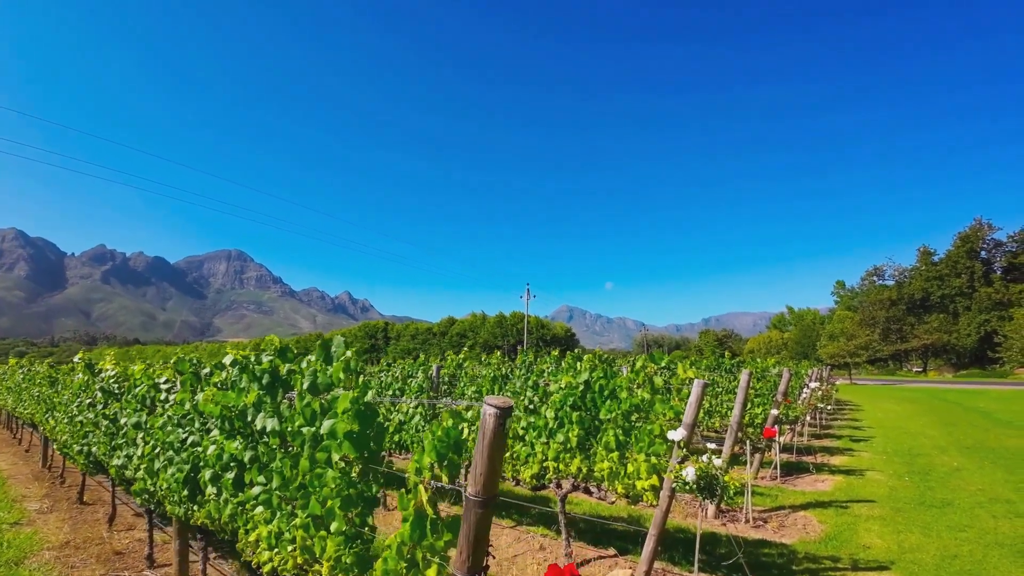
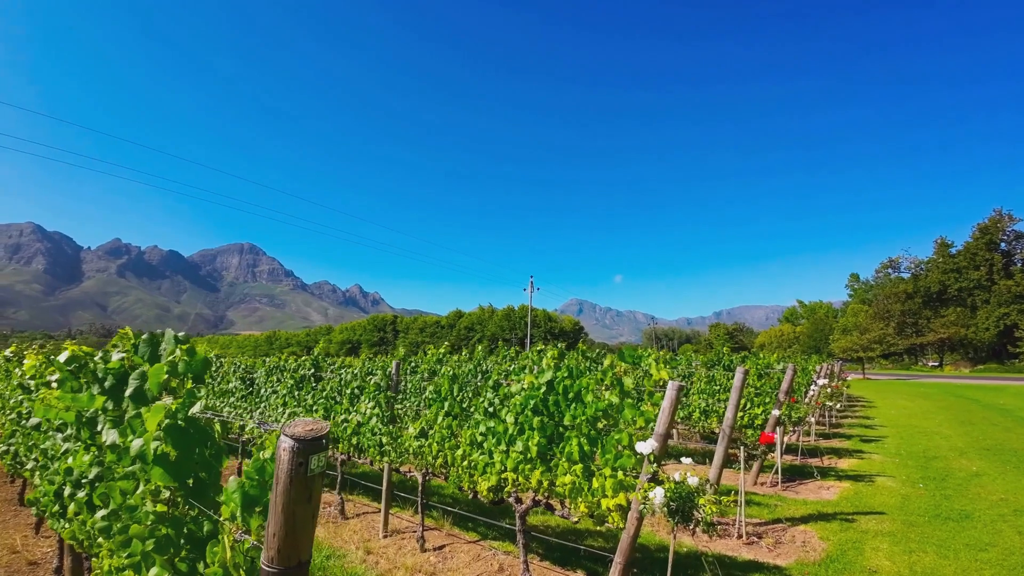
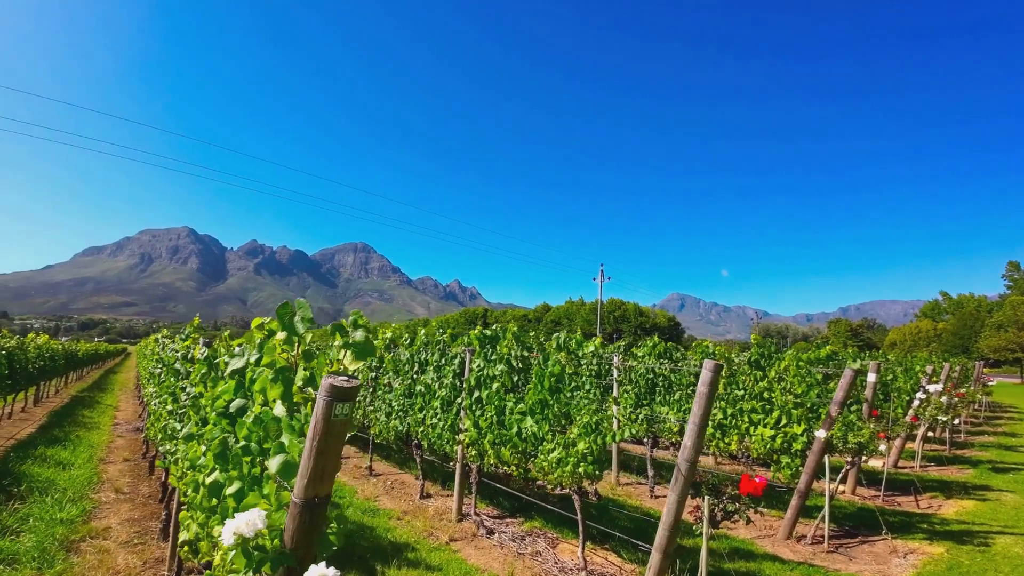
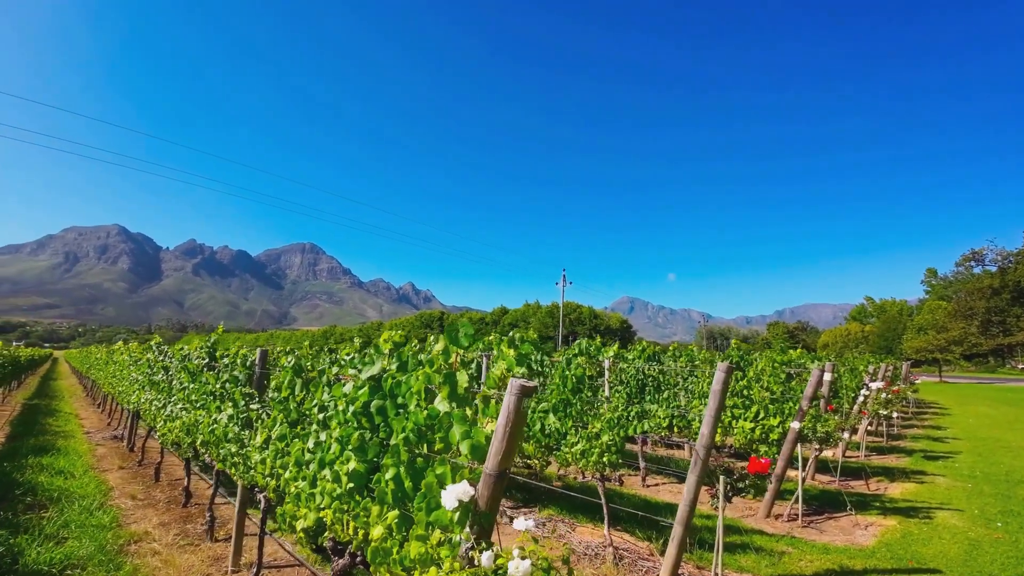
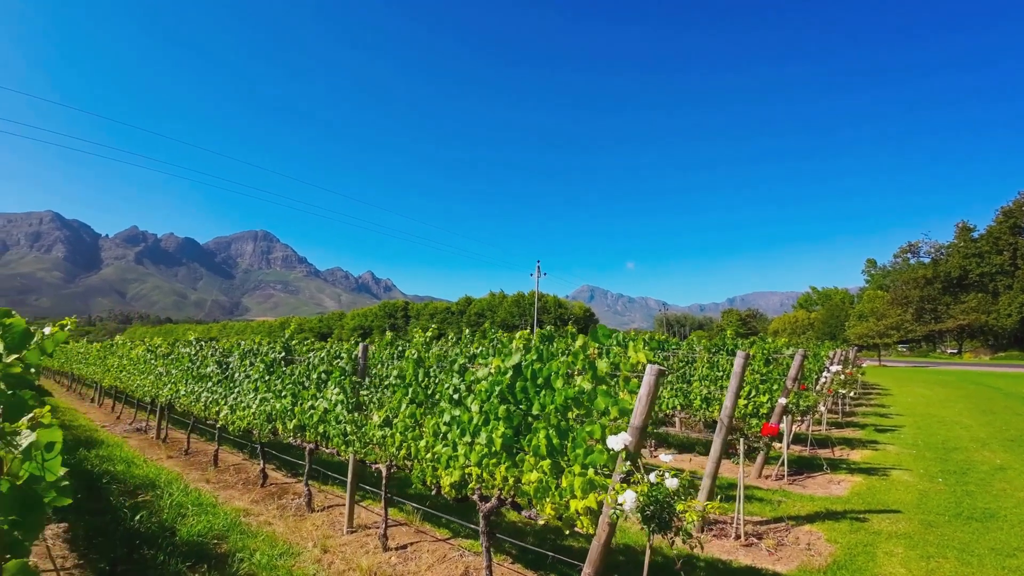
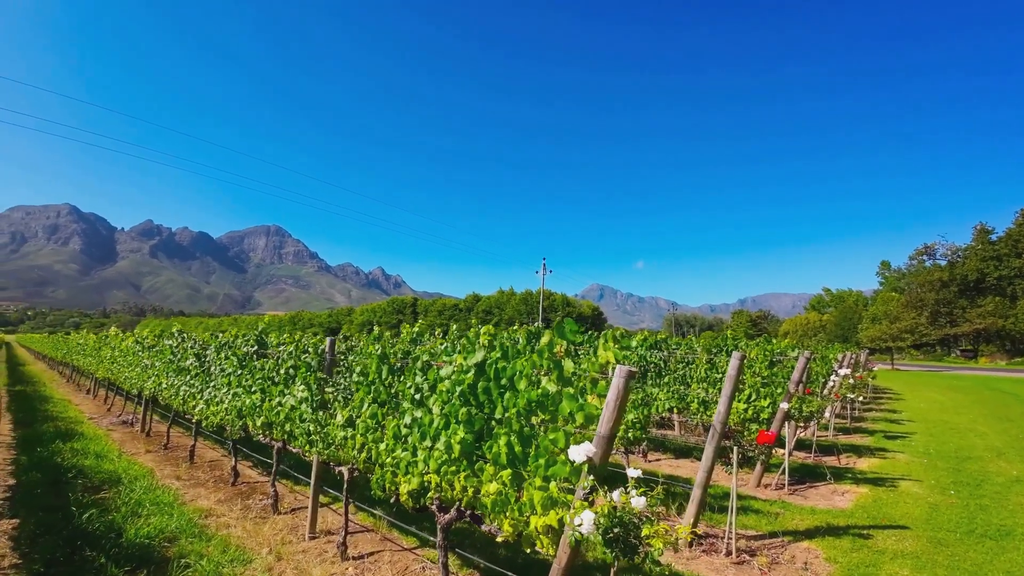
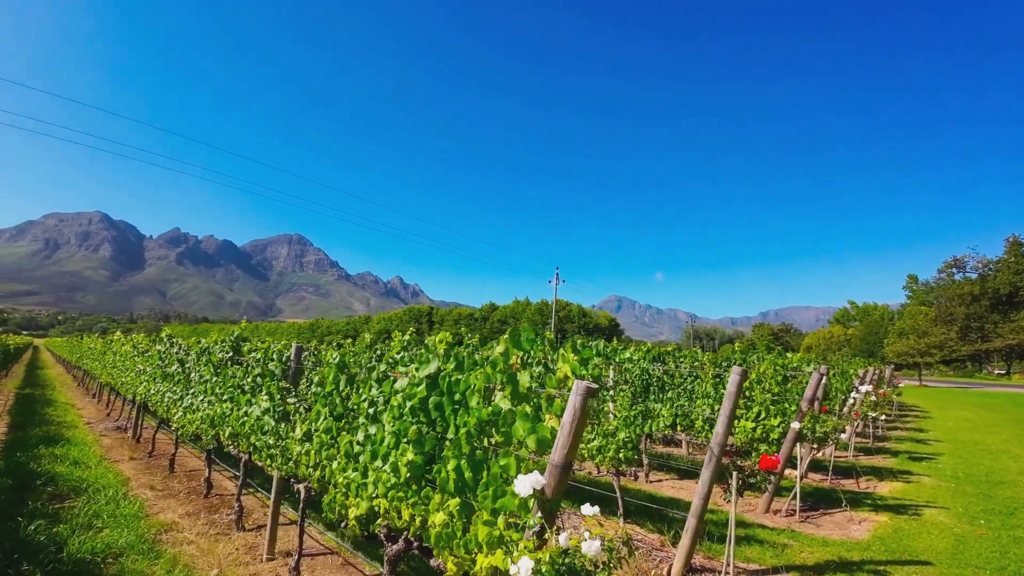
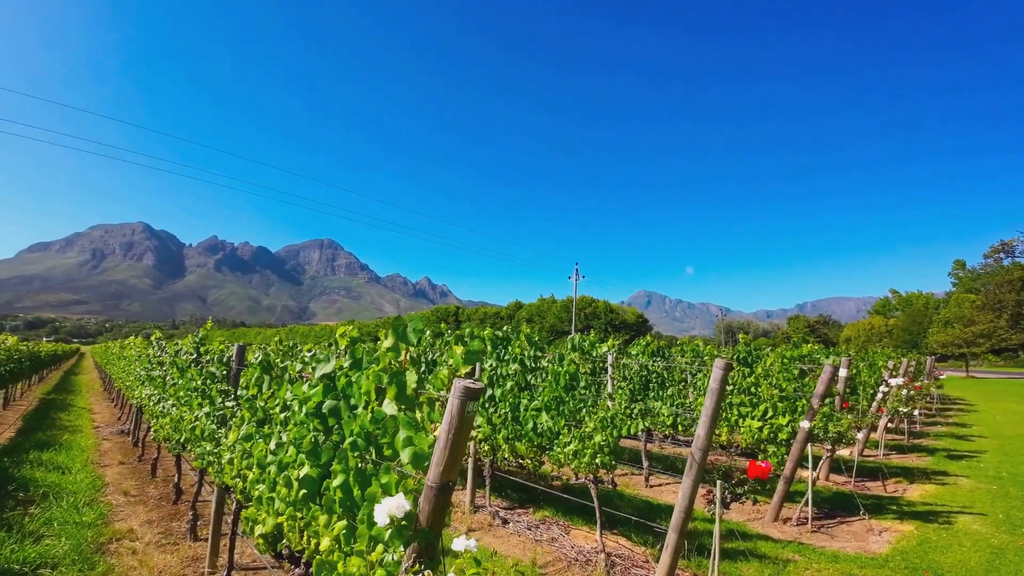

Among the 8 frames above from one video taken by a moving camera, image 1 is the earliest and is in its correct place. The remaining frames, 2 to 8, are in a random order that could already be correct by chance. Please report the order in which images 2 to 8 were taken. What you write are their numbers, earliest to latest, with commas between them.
2, 5, 6, 7, 4, 8, 3
